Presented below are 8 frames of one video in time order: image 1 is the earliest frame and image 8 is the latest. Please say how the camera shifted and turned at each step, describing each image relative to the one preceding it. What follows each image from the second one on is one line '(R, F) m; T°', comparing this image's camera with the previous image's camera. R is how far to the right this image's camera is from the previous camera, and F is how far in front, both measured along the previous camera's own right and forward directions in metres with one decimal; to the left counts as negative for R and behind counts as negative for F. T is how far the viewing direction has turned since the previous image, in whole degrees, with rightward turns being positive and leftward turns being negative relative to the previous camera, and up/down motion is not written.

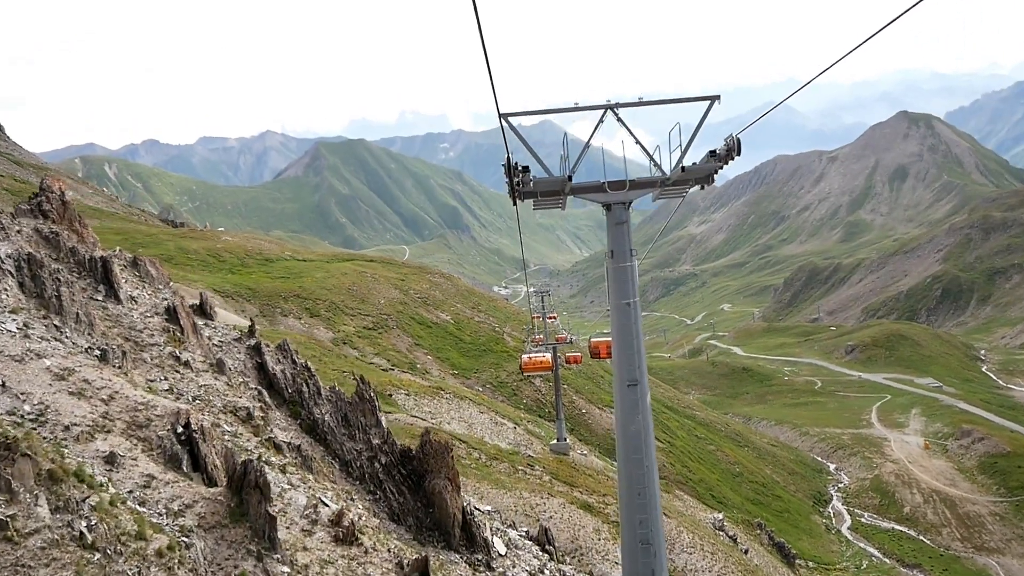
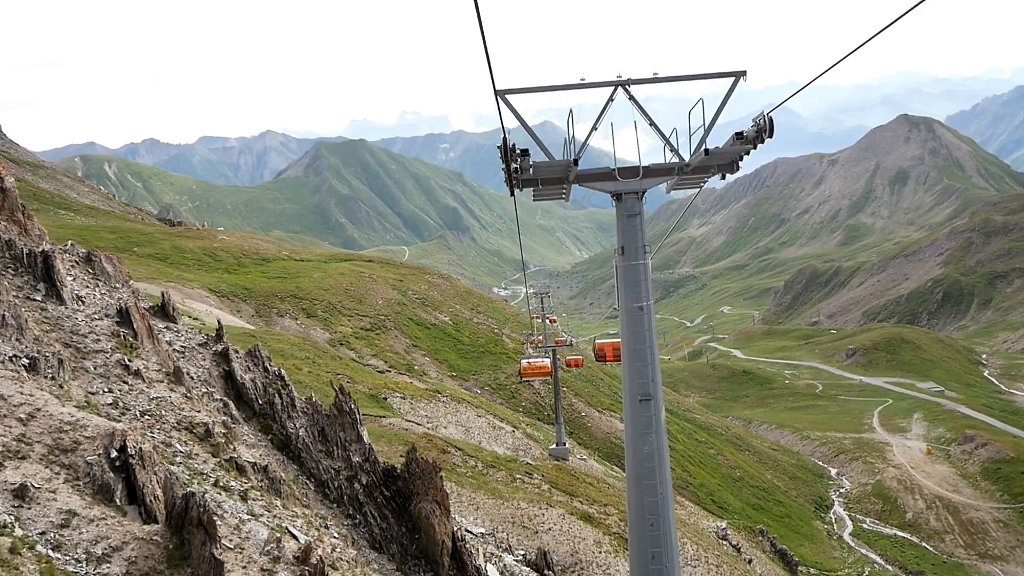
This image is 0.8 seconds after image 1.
(0.0, +1.1) m; 0°
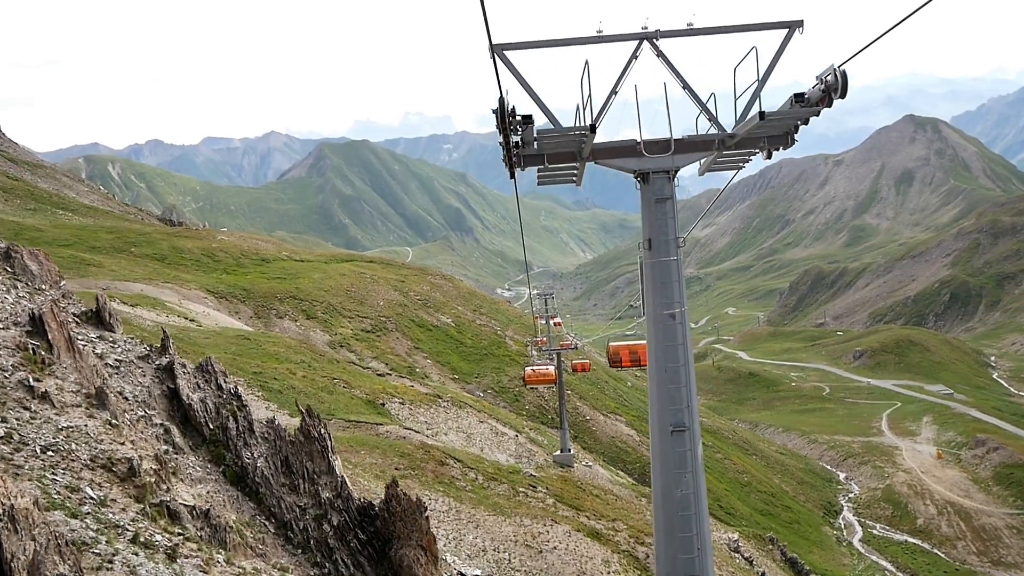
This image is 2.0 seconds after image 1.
(0.0, +1.5) m; 0°
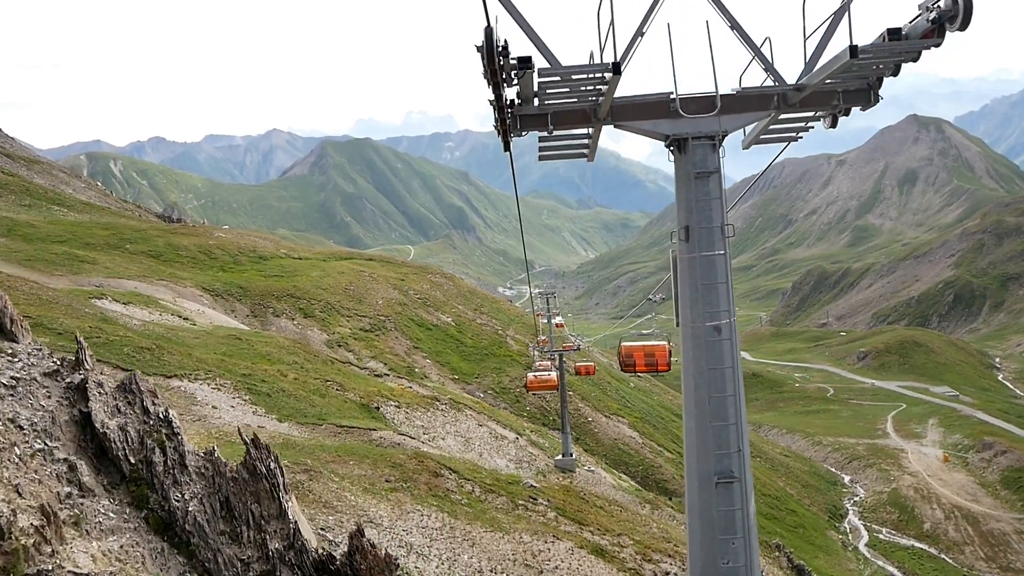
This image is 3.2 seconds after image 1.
(+0.1, +1.5) m; 0°
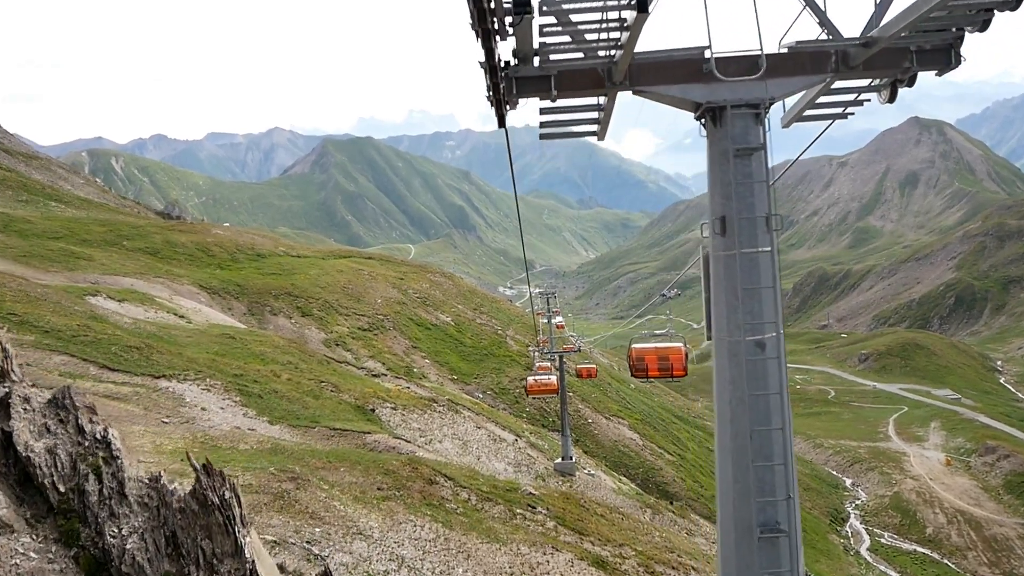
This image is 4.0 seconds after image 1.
(0.0, +0.9) m; 0°
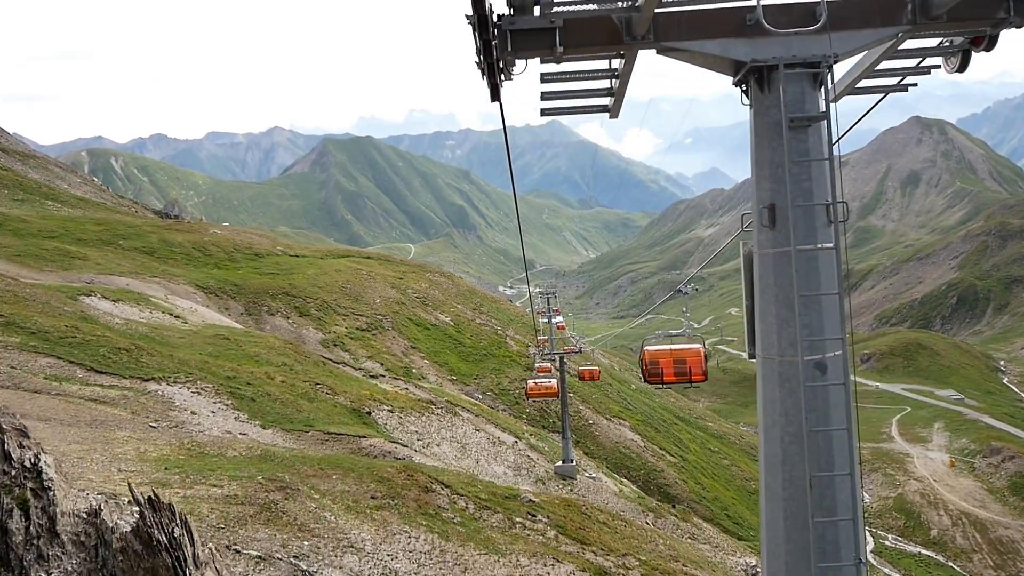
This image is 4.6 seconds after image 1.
(0.0, +0.8) m; 0°
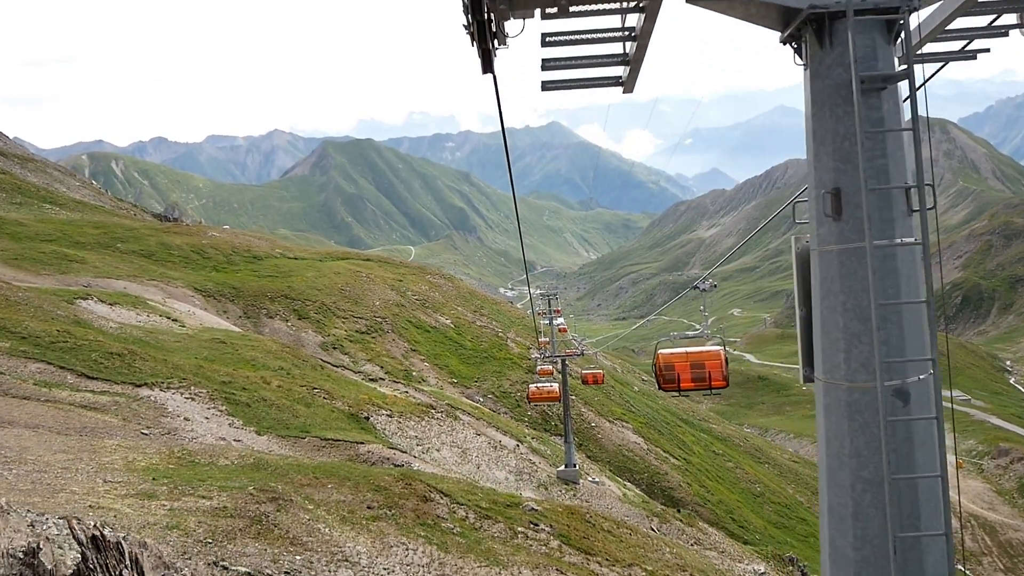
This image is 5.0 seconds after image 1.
(0.0, +0.6) m; 0°
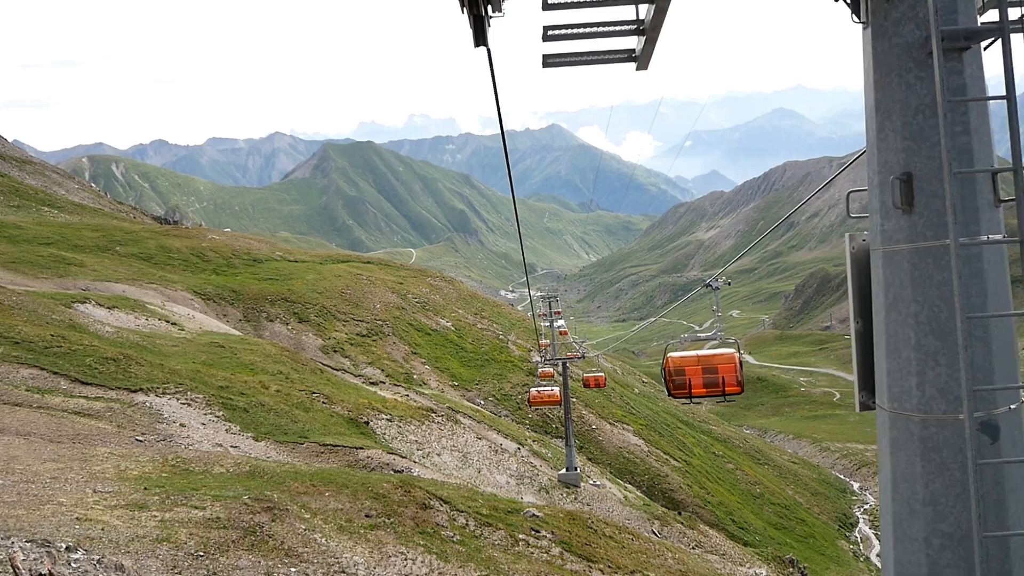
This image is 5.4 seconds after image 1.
(0.0, +0.4) m; 0°
